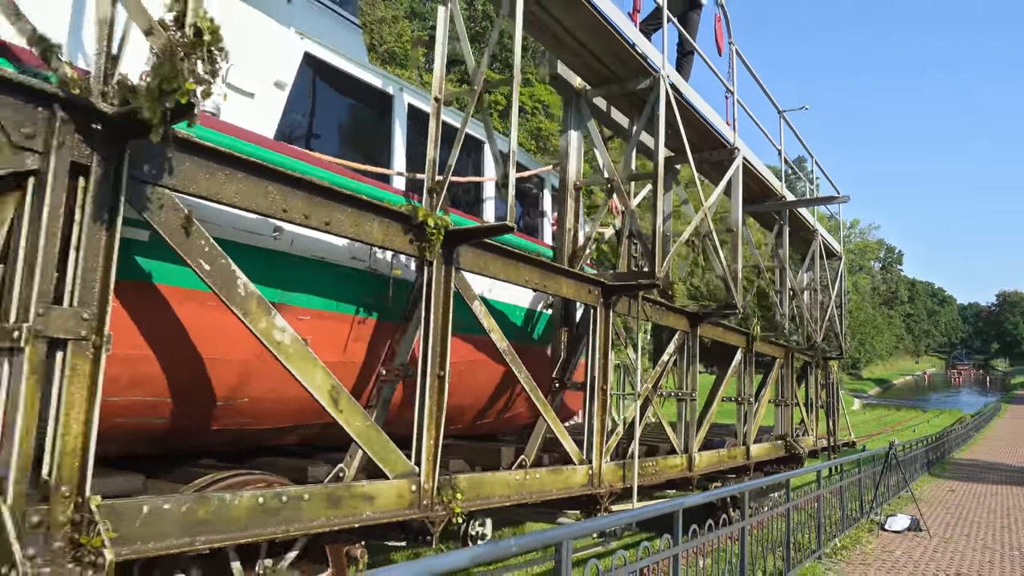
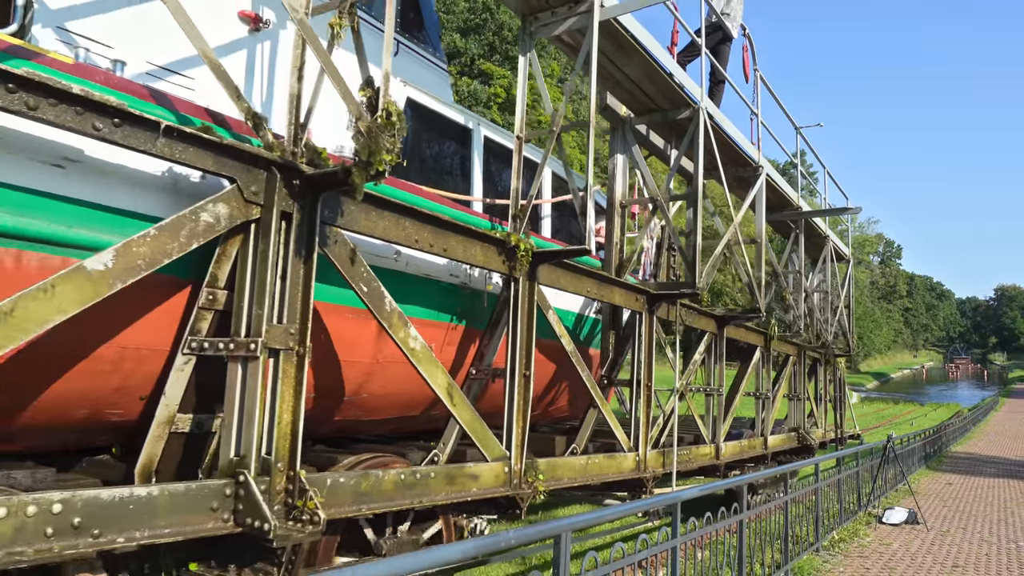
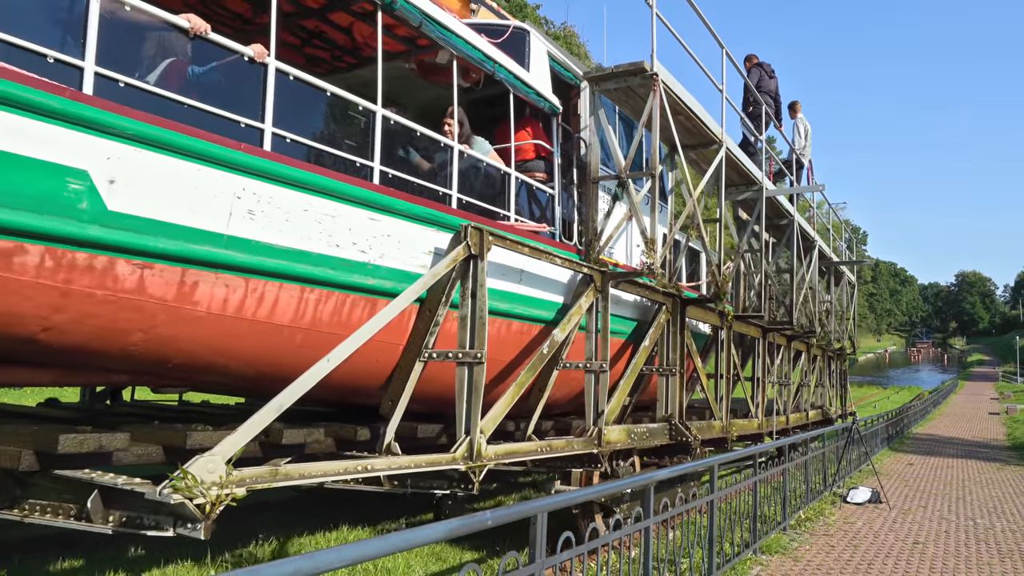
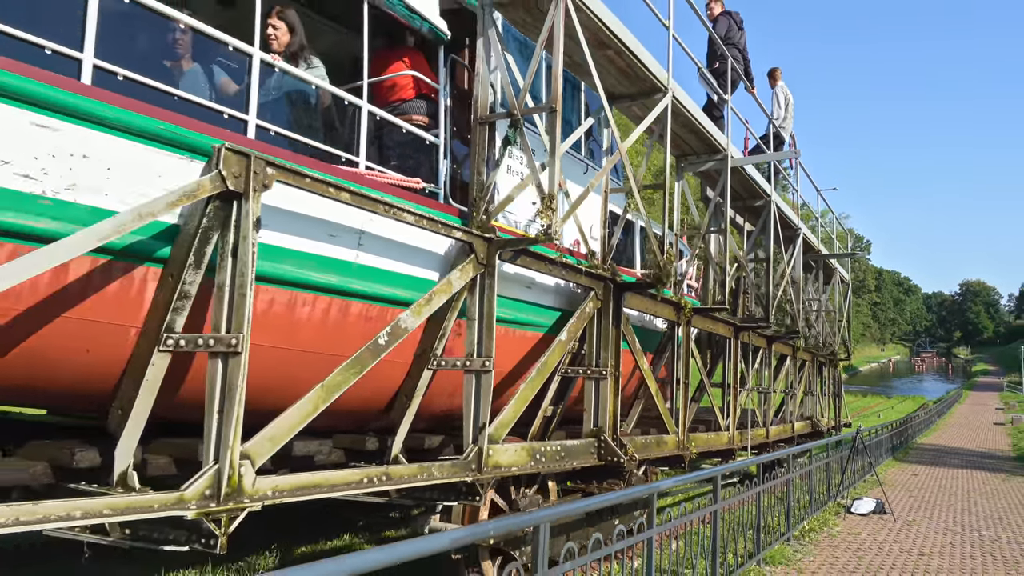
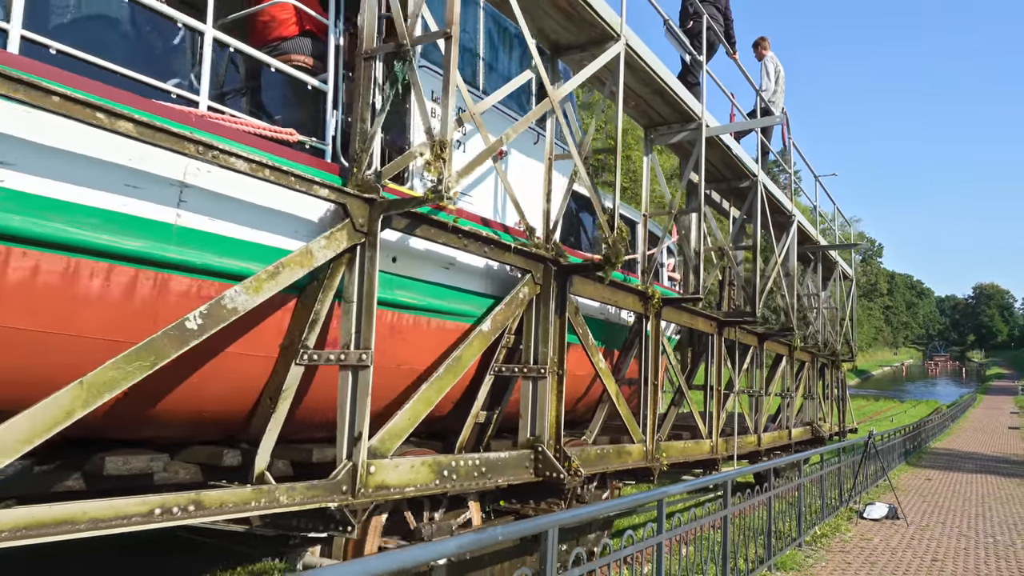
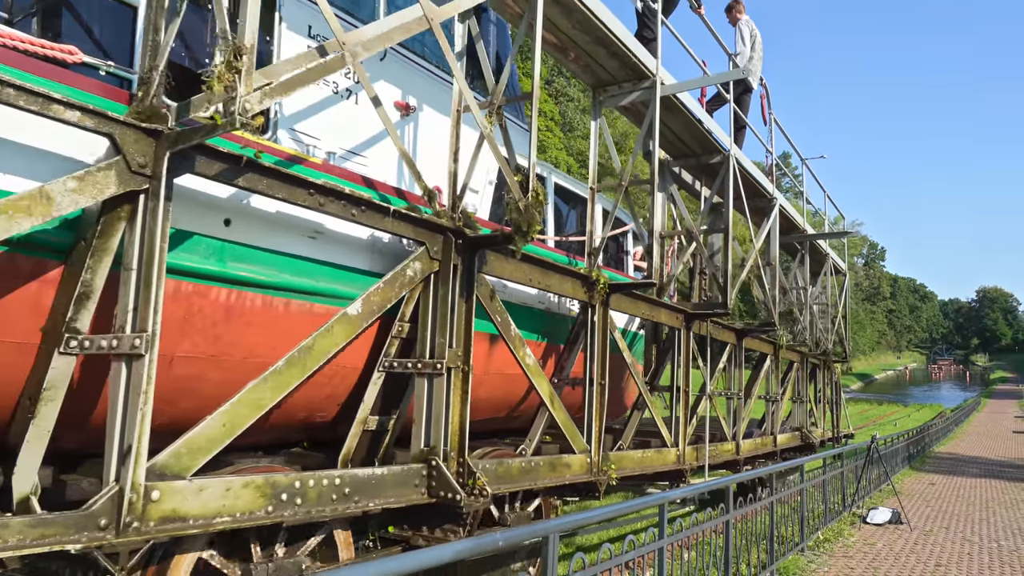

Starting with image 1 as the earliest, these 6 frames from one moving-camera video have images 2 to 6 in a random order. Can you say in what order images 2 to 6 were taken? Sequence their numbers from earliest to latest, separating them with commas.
2, 6, 5, 4, 3
